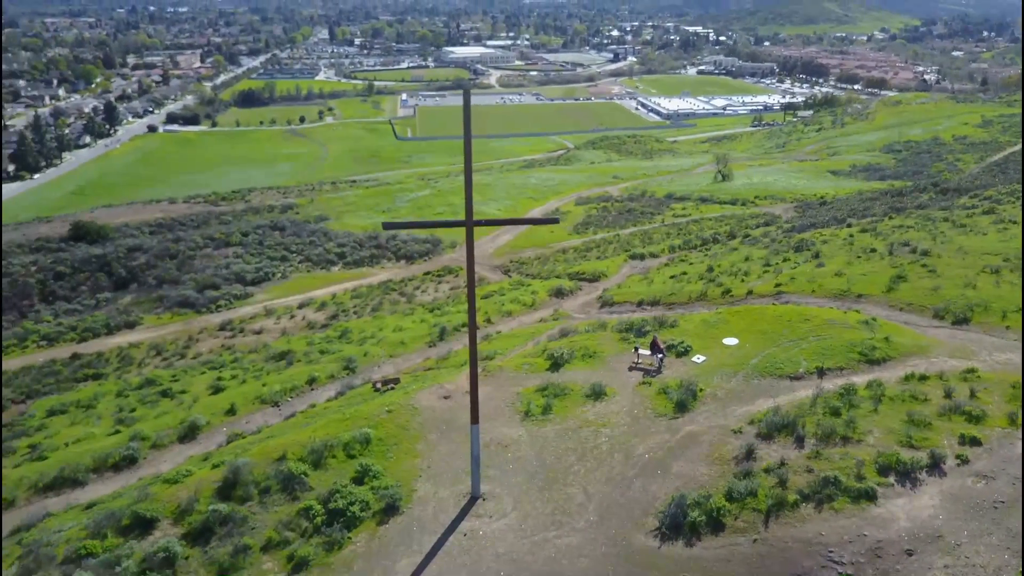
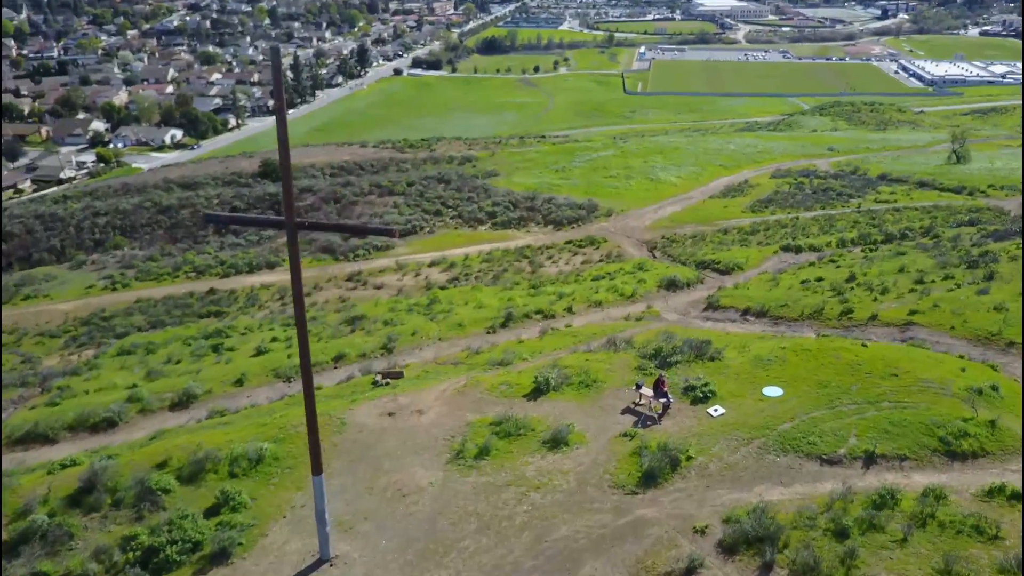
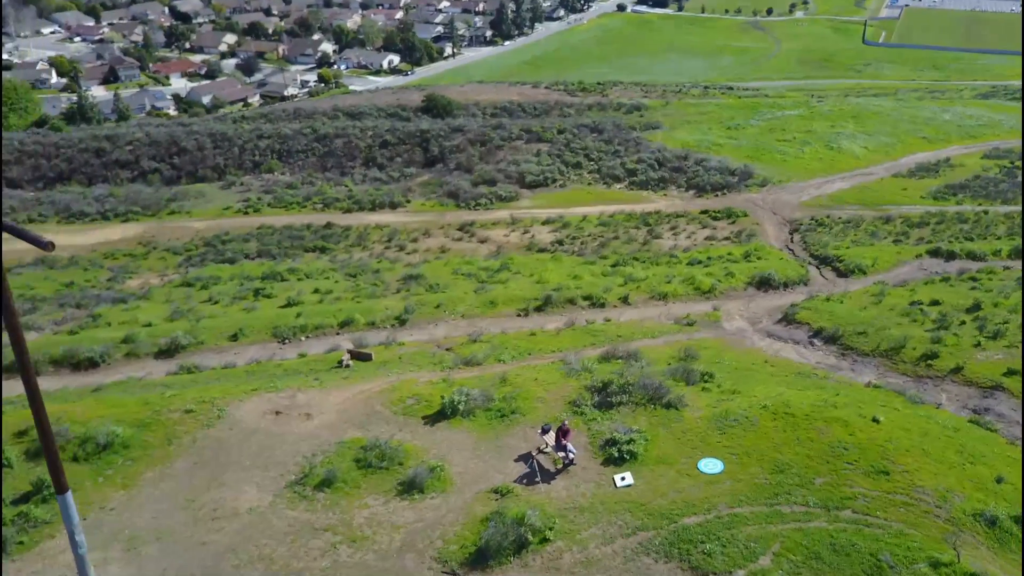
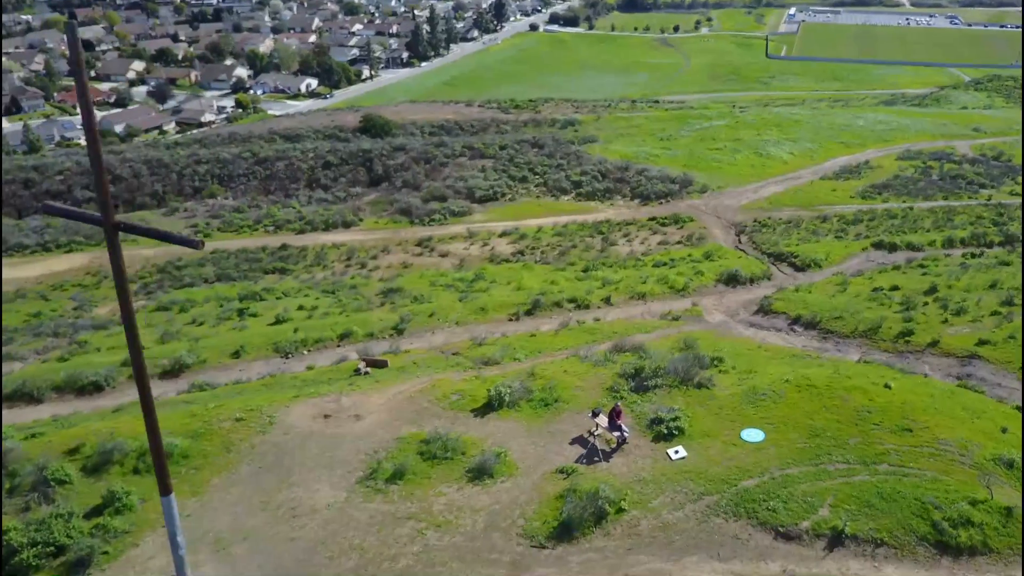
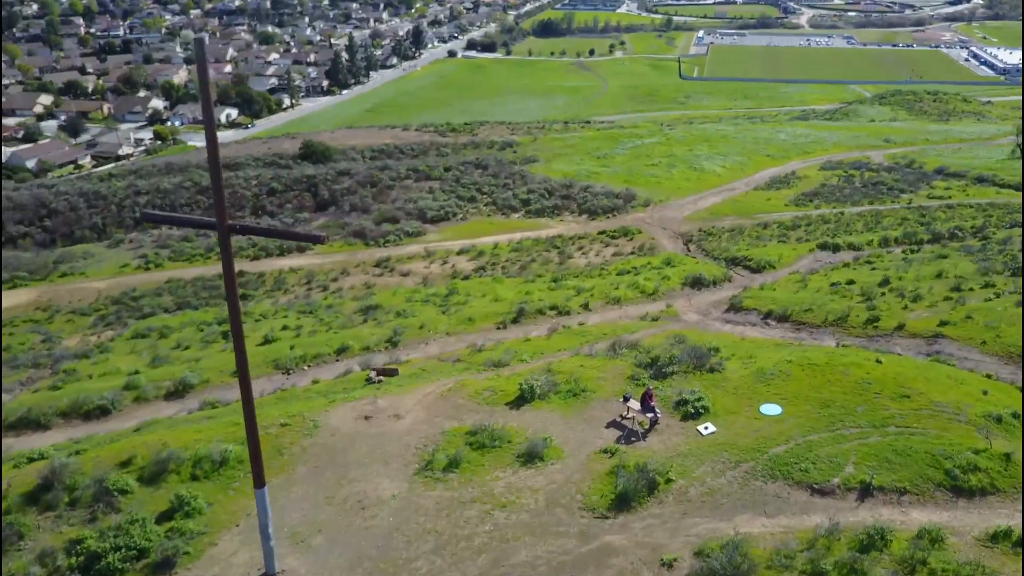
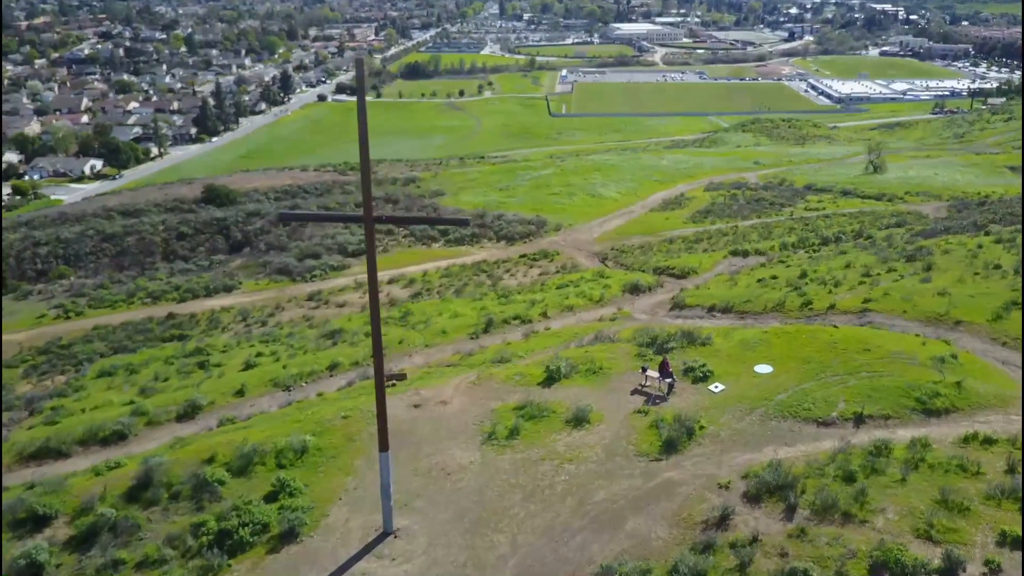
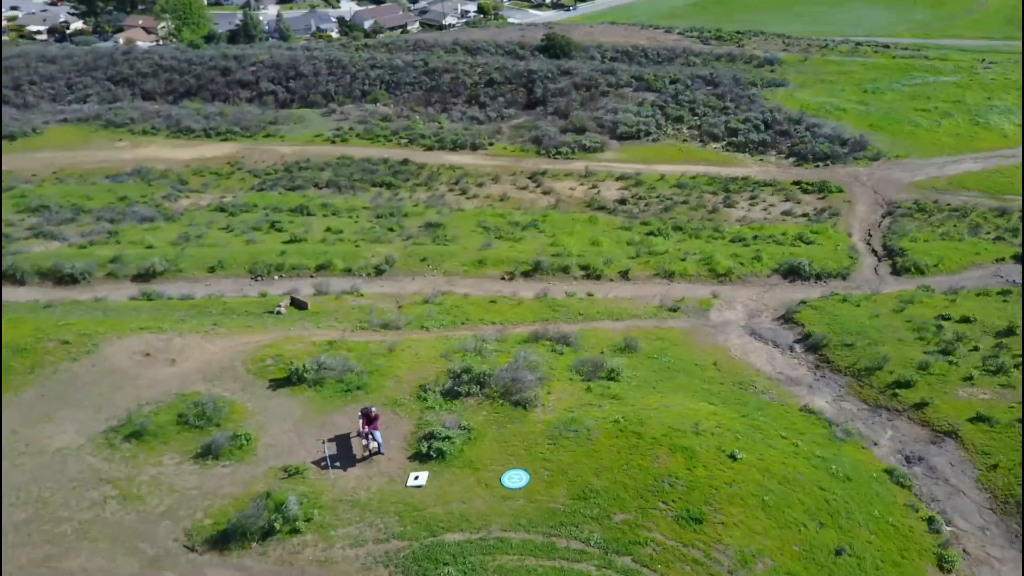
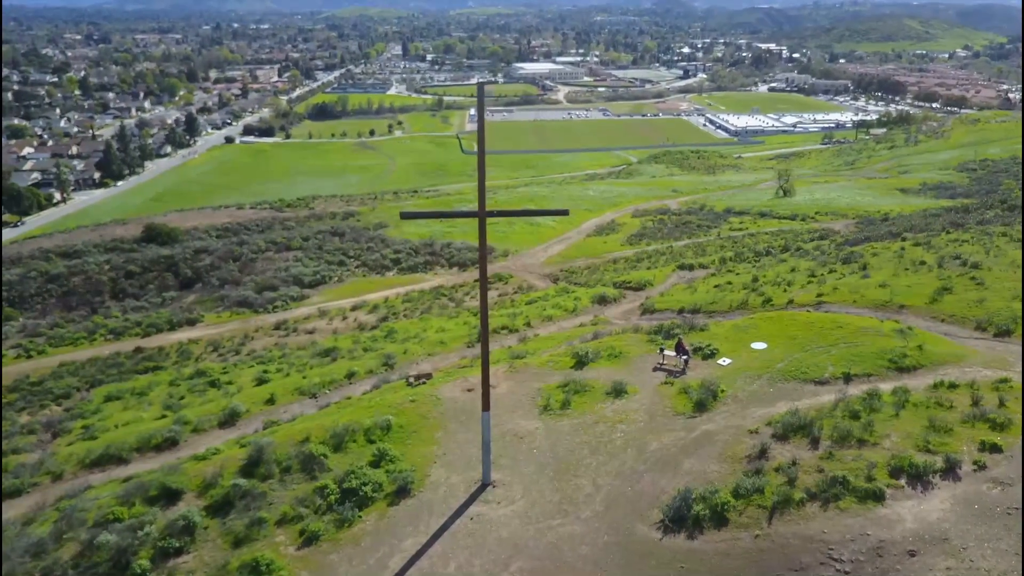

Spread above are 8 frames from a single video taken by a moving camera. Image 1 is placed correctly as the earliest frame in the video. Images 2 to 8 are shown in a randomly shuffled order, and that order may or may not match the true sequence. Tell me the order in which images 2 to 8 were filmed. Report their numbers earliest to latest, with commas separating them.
8, 6, 2, 5, 4, 3, 7
